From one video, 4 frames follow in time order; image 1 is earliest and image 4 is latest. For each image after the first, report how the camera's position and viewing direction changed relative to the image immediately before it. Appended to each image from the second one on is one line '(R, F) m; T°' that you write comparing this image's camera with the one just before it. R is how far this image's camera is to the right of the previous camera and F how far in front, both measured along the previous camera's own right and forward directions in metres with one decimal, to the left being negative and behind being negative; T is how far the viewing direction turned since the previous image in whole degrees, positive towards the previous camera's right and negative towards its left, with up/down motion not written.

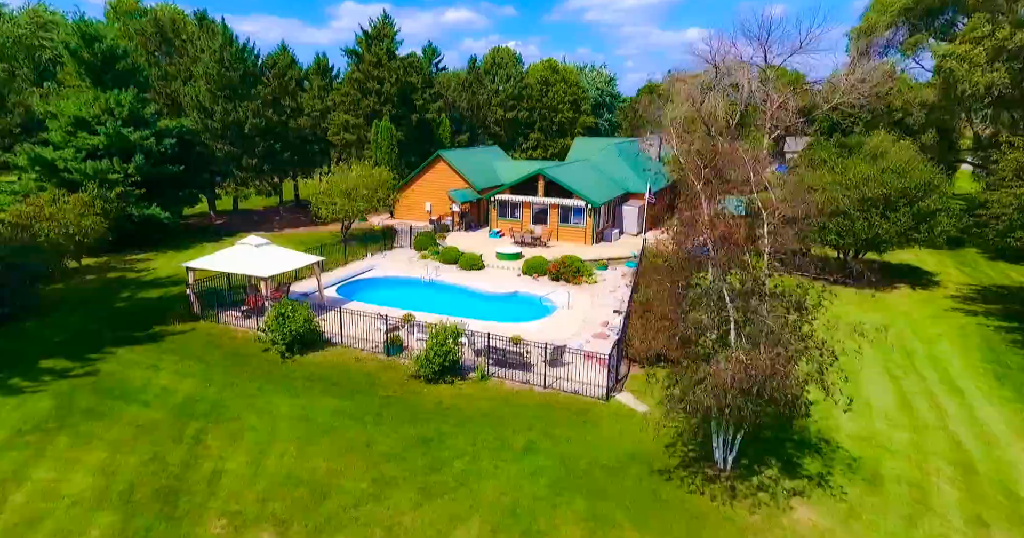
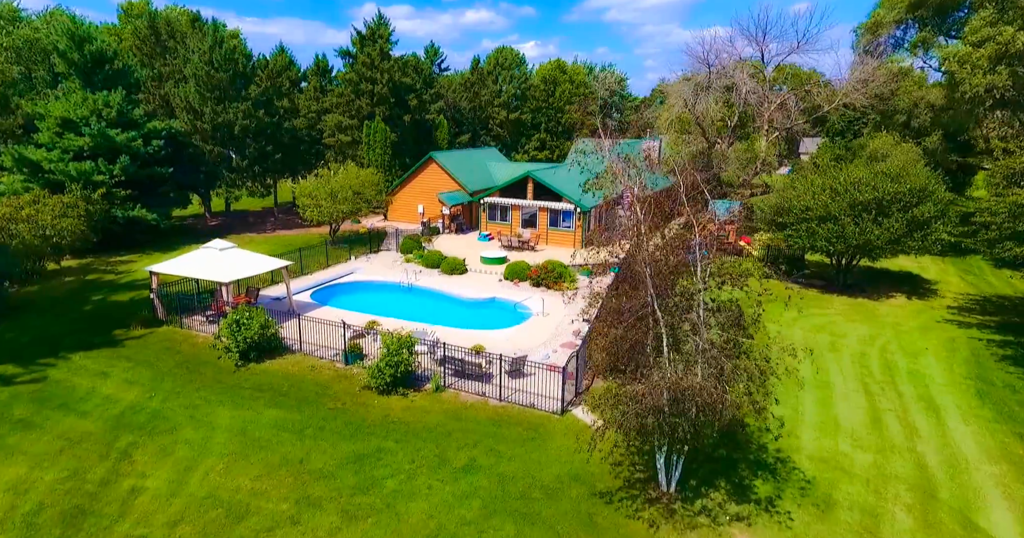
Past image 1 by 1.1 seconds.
(+1.5, +0.6) m; -1°
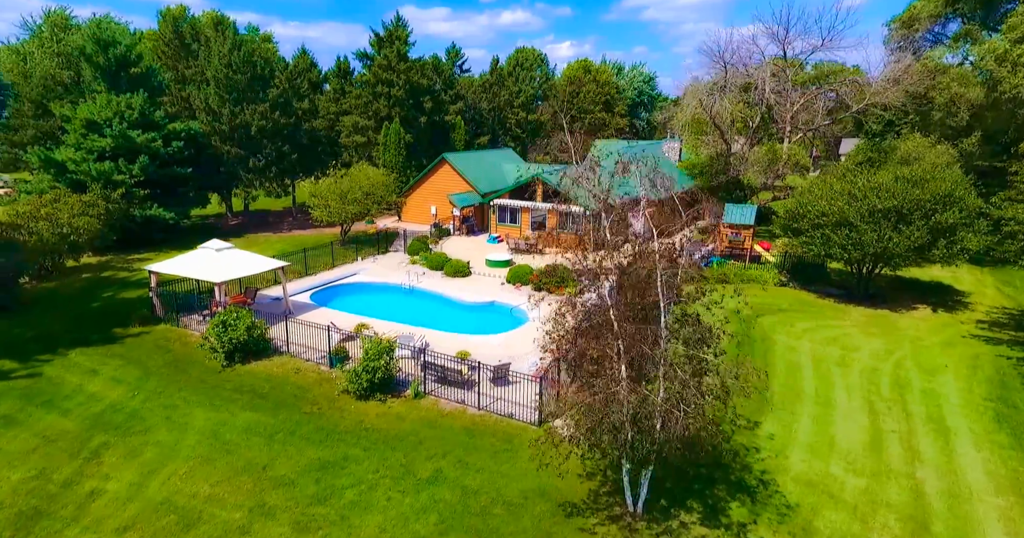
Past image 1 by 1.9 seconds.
(+1.3, +0.4) m; -3°
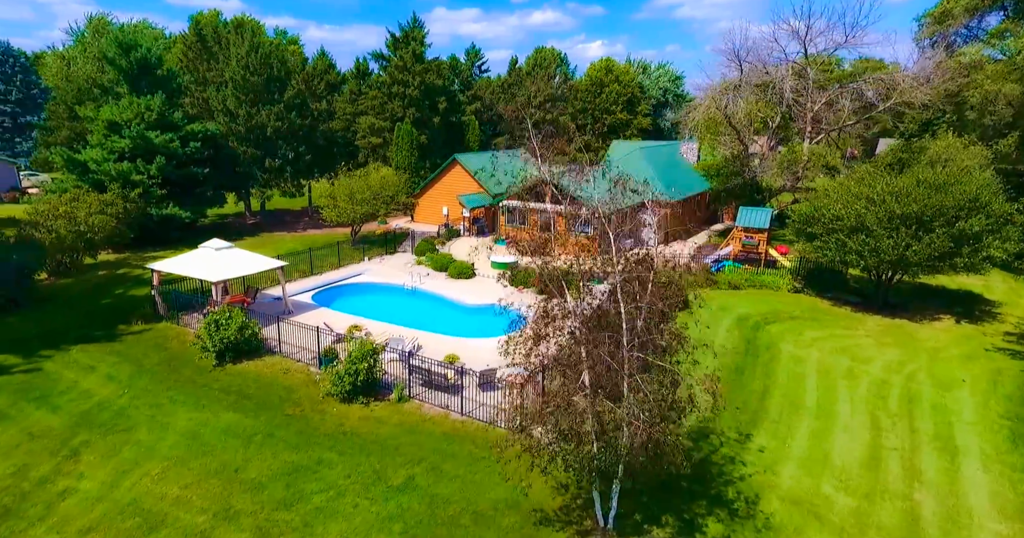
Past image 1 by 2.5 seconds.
(+1.0, +0.3) m; -3°
